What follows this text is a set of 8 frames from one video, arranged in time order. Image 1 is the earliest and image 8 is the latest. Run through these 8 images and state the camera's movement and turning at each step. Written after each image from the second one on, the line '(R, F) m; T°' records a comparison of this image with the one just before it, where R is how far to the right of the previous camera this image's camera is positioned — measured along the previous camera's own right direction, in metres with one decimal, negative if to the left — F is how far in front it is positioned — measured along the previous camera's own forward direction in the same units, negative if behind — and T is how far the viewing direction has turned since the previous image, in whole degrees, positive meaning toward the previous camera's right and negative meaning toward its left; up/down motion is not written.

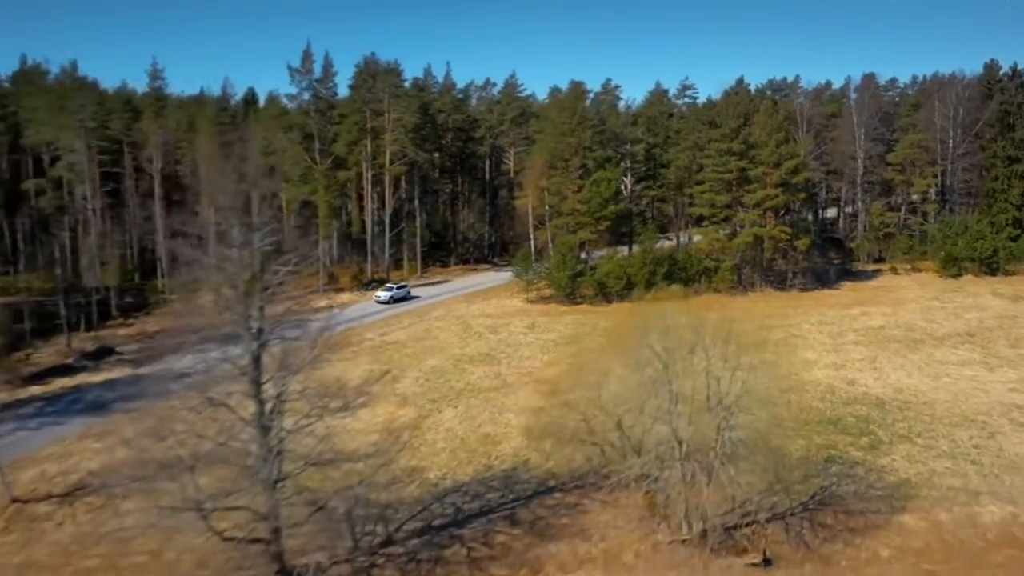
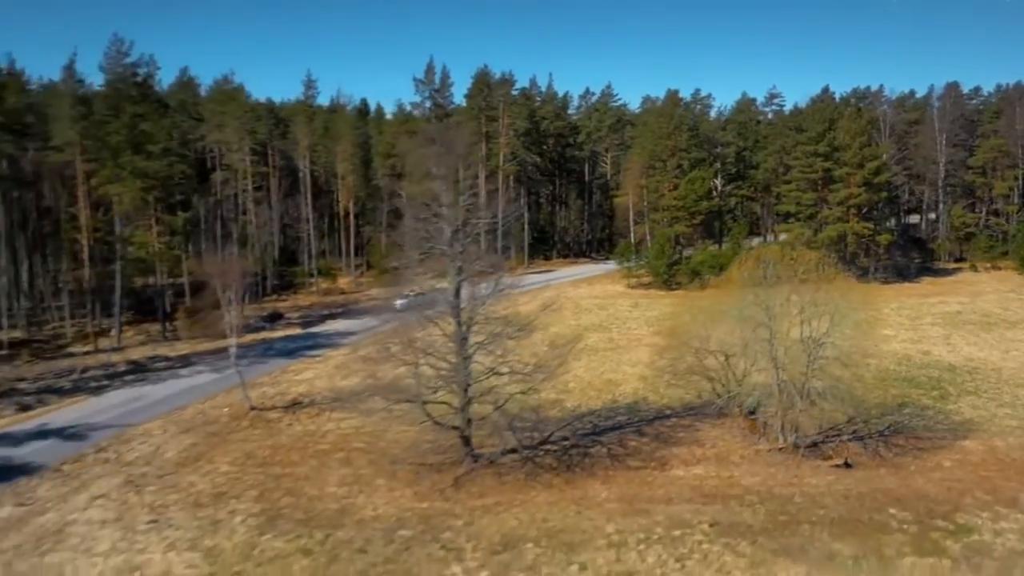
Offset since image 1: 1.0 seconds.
(-1.5, -5.3) m; -5°
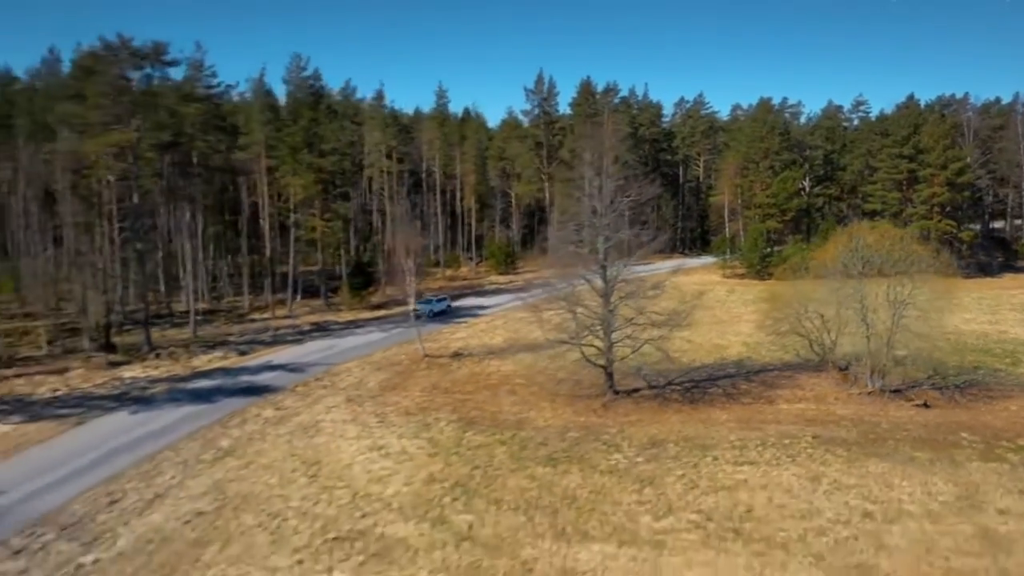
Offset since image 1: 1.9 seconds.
(-1.9, -5.5) m; -5°
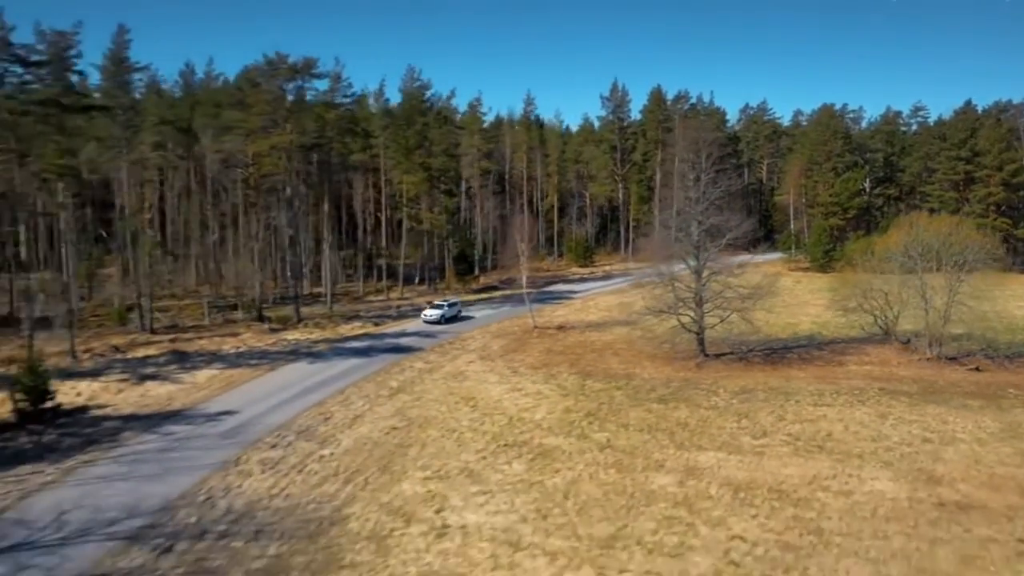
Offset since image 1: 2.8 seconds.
(-2.0, -5.0) m; -3°
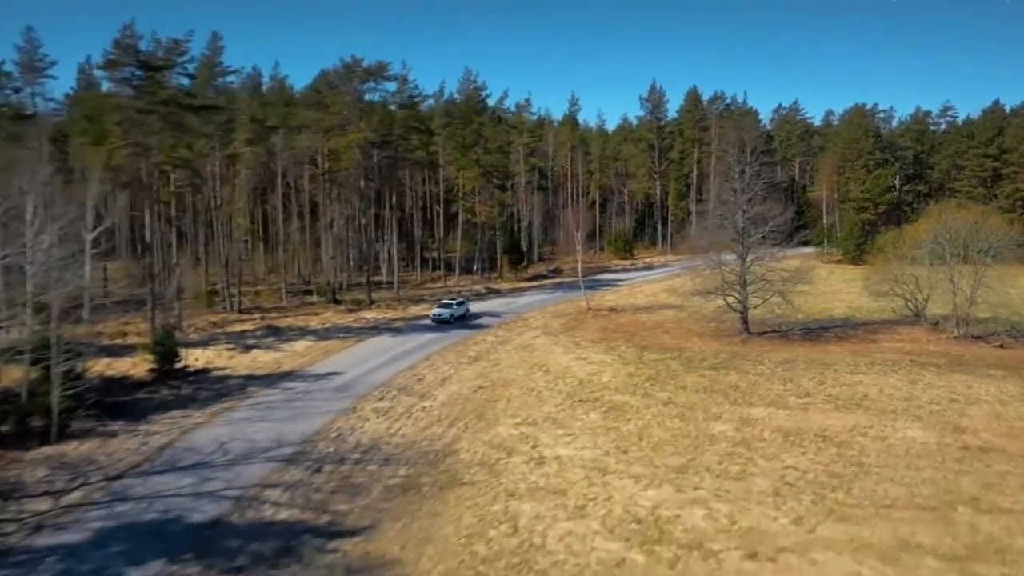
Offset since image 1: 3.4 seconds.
(-1.4, -3.2) m; -2°
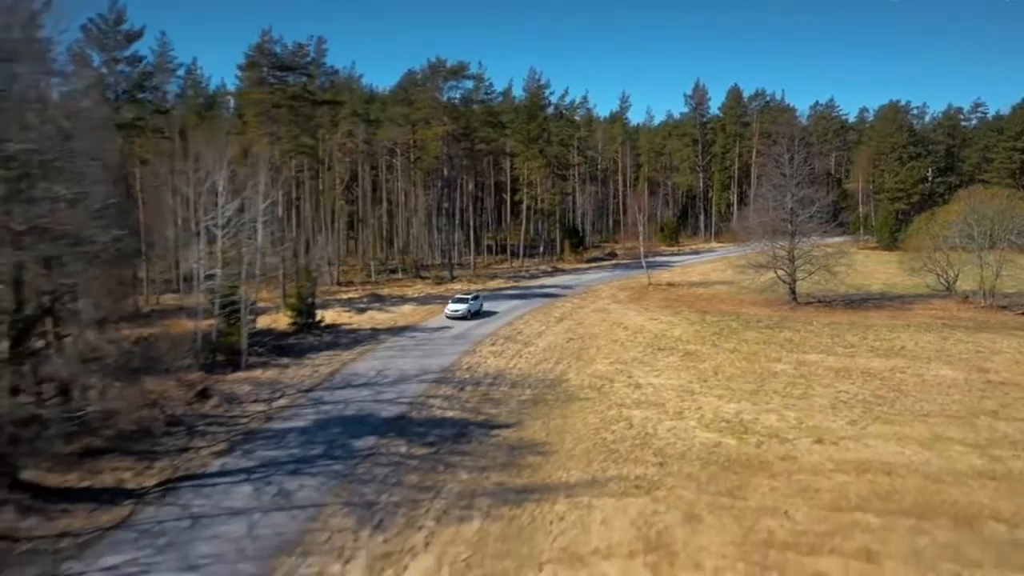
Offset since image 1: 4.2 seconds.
(-2.1, -4.7) m; -2°
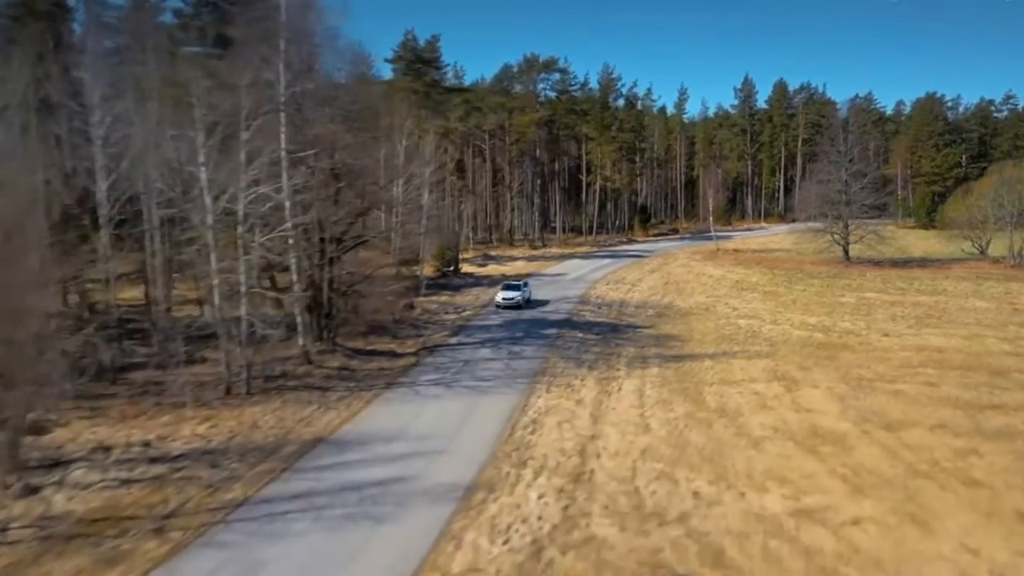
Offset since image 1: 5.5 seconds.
(-3.5, -6.9) m; -2°
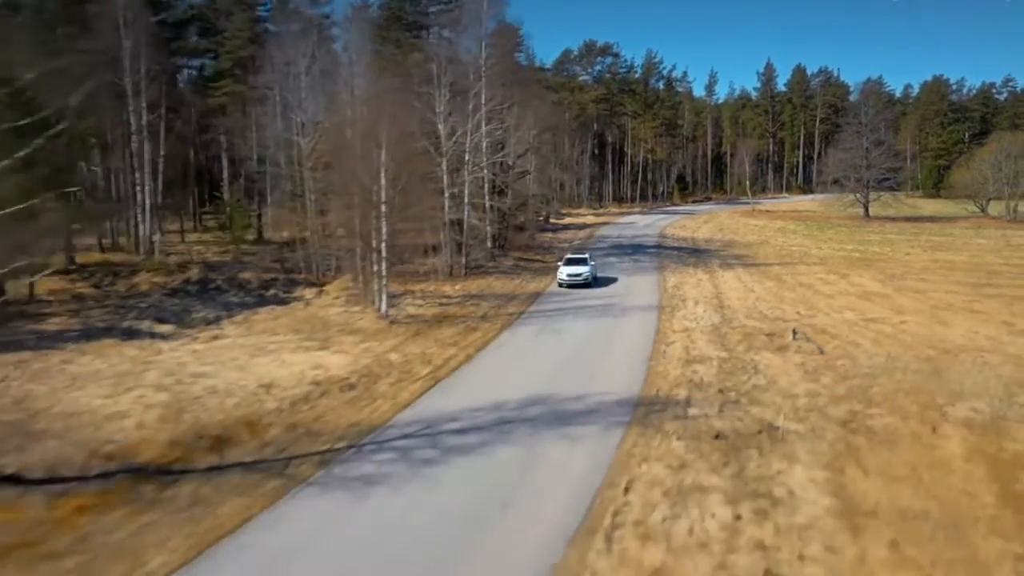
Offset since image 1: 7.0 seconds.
(-4.1, -7.9) m; 0°
